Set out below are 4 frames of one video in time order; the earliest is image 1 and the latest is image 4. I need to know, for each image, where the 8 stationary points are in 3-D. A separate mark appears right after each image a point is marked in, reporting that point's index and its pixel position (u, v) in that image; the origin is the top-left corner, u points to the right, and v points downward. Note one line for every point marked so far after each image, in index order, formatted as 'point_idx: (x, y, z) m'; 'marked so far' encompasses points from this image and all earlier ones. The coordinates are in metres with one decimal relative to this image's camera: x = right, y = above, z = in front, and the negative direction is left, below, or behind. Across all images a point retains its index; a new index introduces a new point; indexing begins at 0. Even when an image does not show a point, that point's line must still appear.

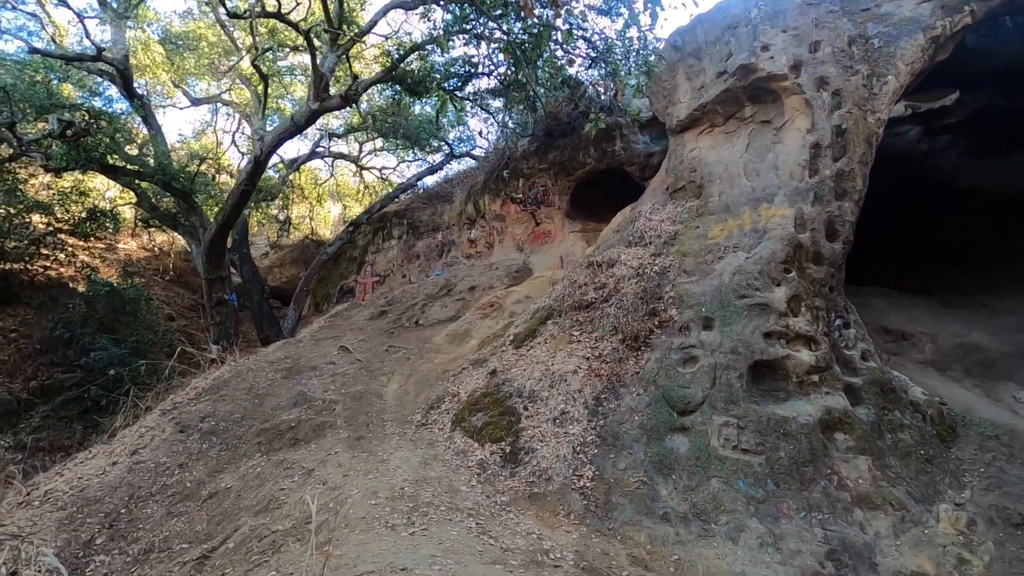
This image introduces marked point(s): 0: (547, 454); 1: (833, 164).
0: (+0.3, -1.6, +5.1) m
1: (+3.9, +1.5, +6.5) m
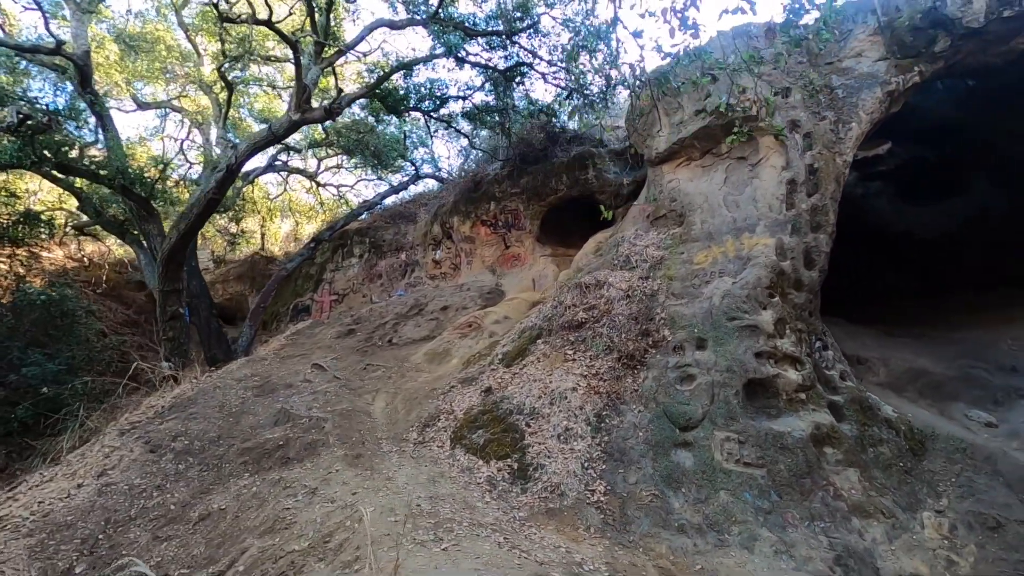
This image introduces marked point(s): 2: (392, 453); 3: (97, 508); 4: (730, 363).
0: (+0.4, -1.7, +5.2) m
1: (+3.9, +1.2, +7.0) m
2: (-1.3, -1.8, +5.7) m
3: (-3.8, -2.0, +4.9) m
4: (+2.4, -0.8, +5.8) m
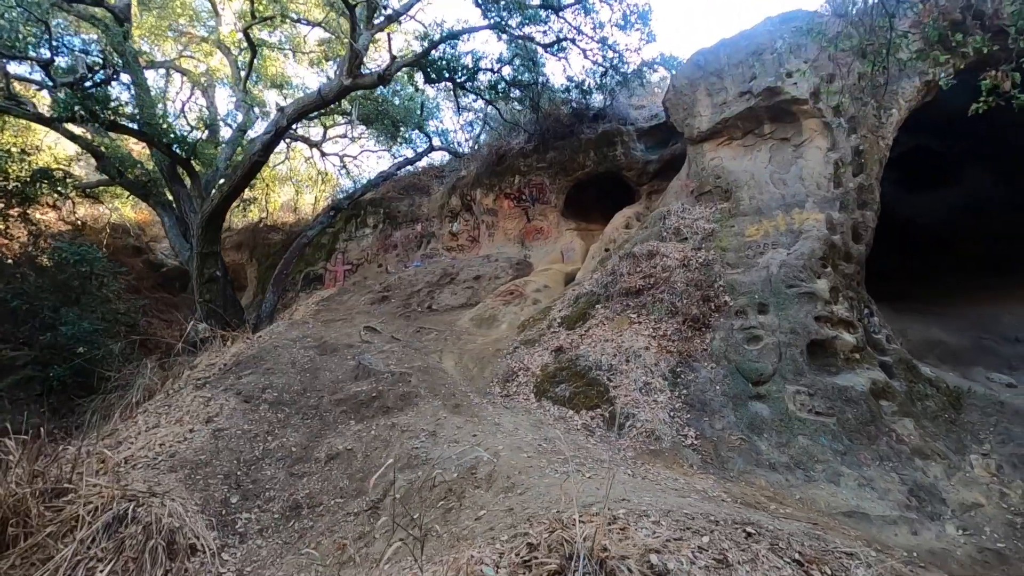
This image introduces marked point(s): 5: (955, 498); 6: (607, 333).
0: (+1.4, -1.4, +5.6) m
1: (+4.8, +1.5, +7.6) m
2: (-0.3, -1.3, +6.1) m
3: (-2.8, -1.5, +5.1) m
4: (+3.3, -0.5, +6.4) m
5: (+4.1, -1.9, +4.9) m
6: (+1.3, -0.6, +7.1) m
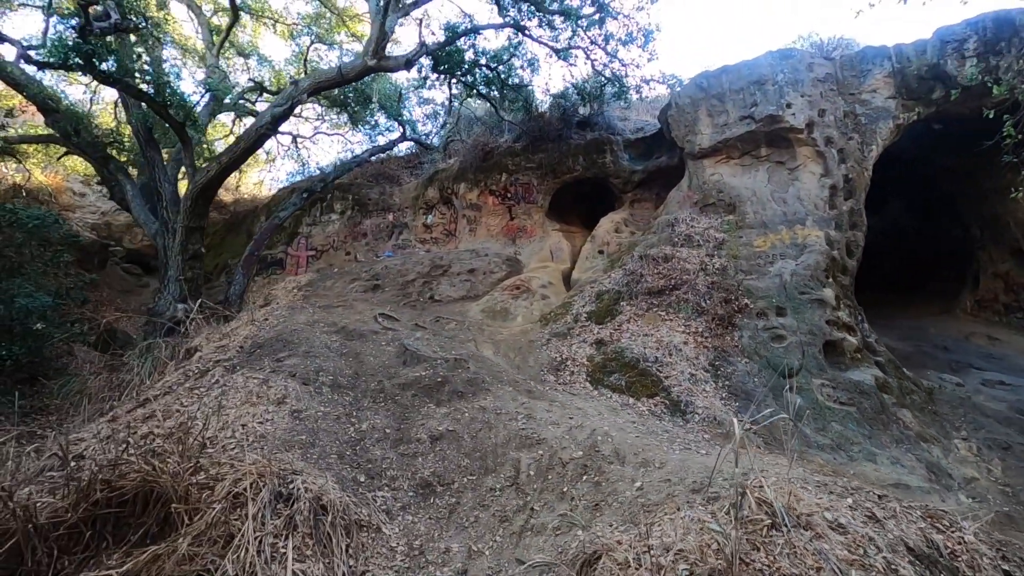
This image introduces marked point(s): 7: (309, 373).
0: (+2.2, -1.3, +6.2) m
1: (+5.4, +1.4, +8.7) m
2: (+0.4, -1.2, +6.3) m
3: (-1.9, -1.3, +5.0) m
4: (+4.0, -0.5, +7.2) m
5: (+4.9, -2.1, +5.9) m
6: (+1.8, -0.6, +7.6) m
7: (-2.4, -1.0, +6.2) m
